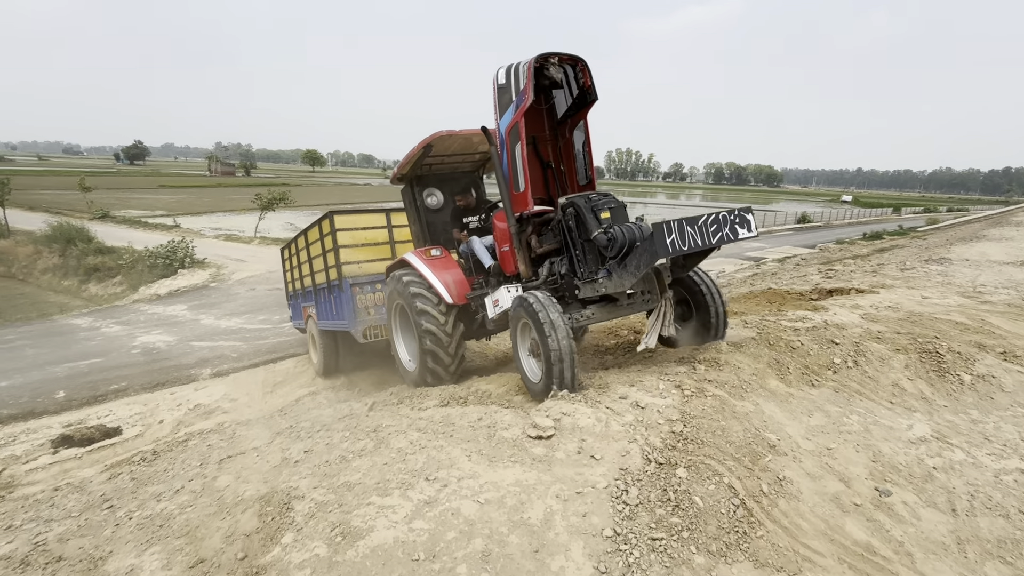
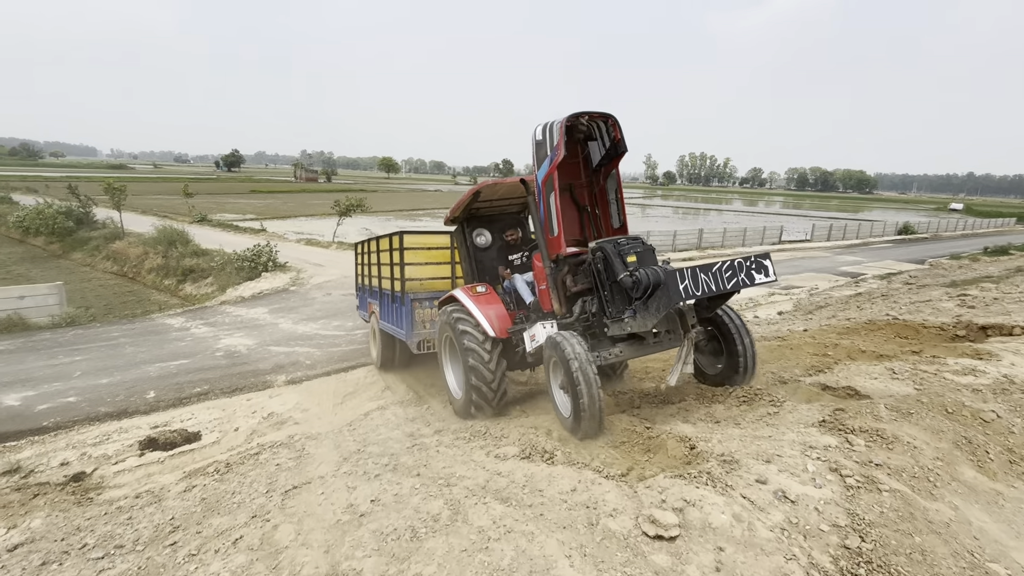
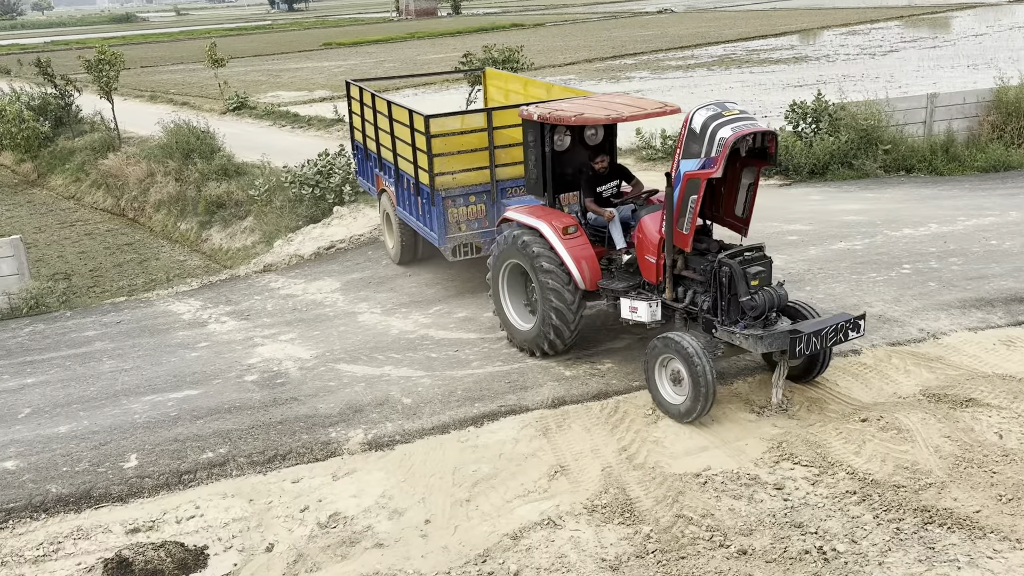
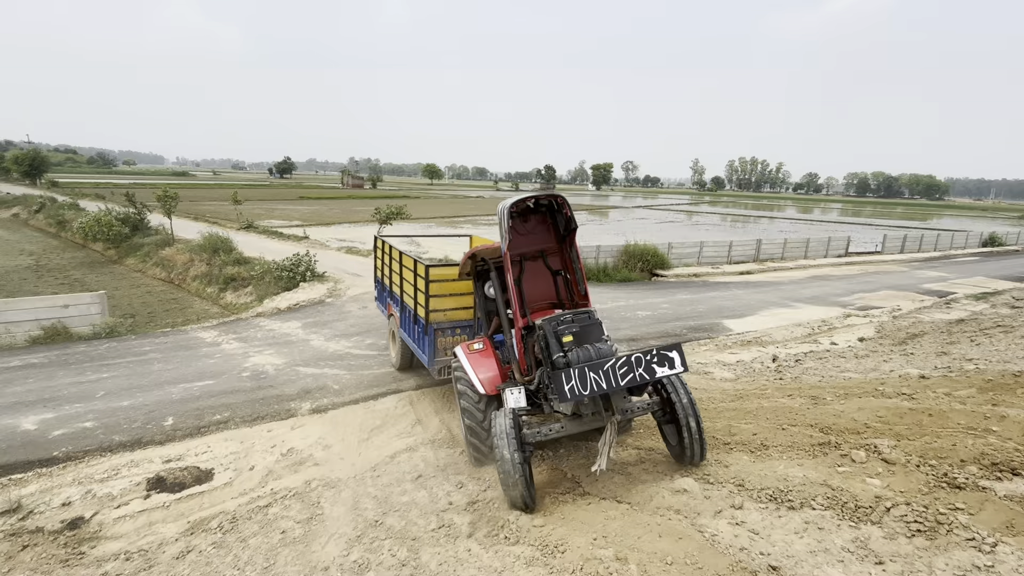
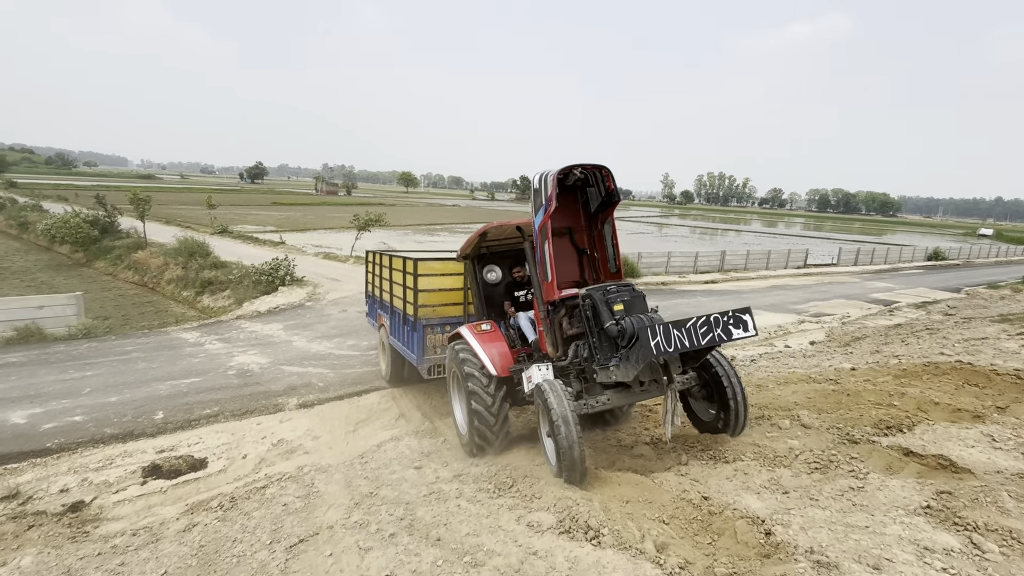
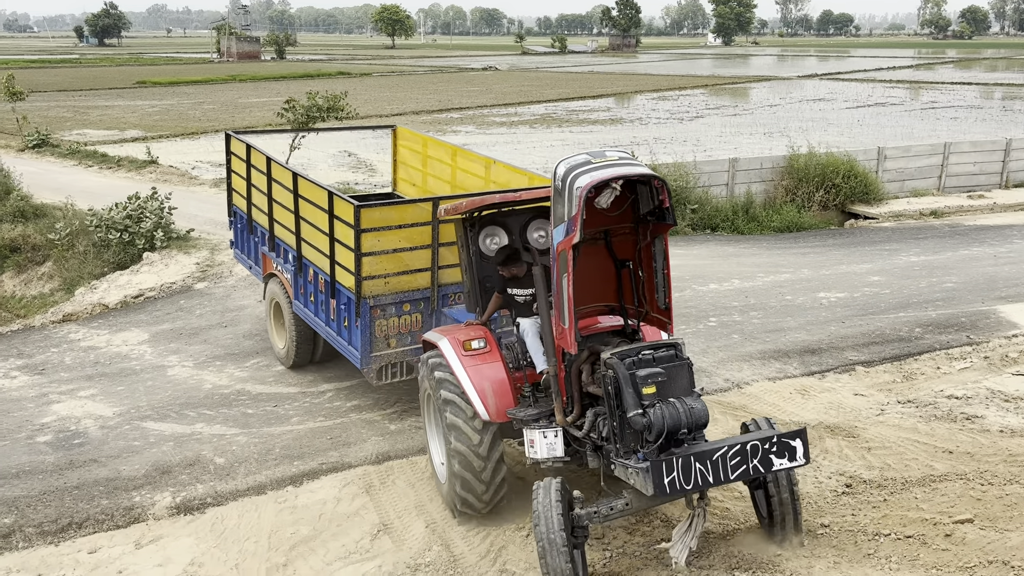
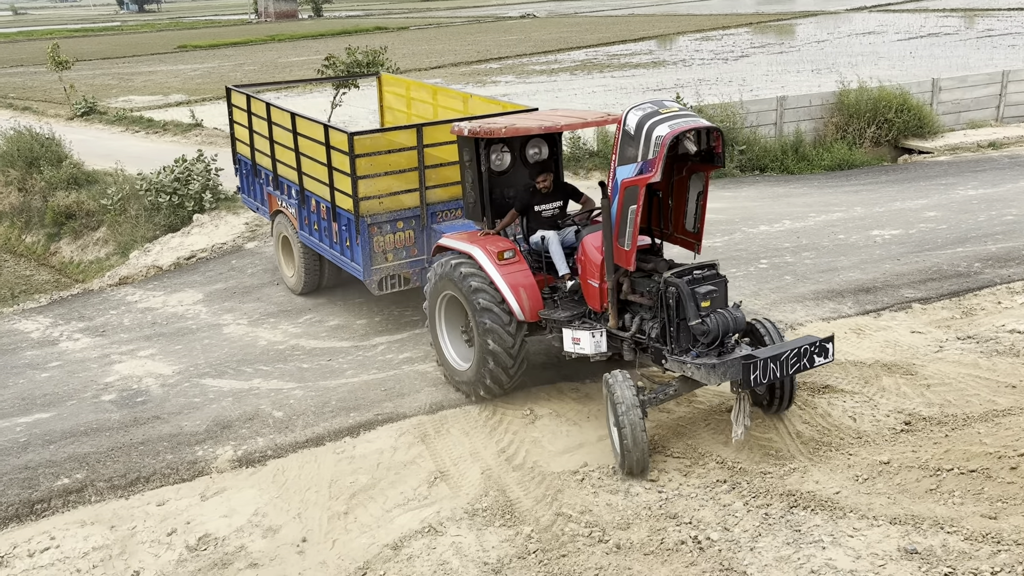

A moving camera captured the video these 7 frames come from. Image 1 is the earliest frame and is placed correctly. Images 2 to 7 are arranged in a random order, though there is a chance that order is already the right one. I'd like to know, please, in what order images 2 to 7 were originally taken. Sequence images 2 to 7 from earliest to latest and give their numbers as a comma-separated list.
2, 5, 4, 6, 7, 3
